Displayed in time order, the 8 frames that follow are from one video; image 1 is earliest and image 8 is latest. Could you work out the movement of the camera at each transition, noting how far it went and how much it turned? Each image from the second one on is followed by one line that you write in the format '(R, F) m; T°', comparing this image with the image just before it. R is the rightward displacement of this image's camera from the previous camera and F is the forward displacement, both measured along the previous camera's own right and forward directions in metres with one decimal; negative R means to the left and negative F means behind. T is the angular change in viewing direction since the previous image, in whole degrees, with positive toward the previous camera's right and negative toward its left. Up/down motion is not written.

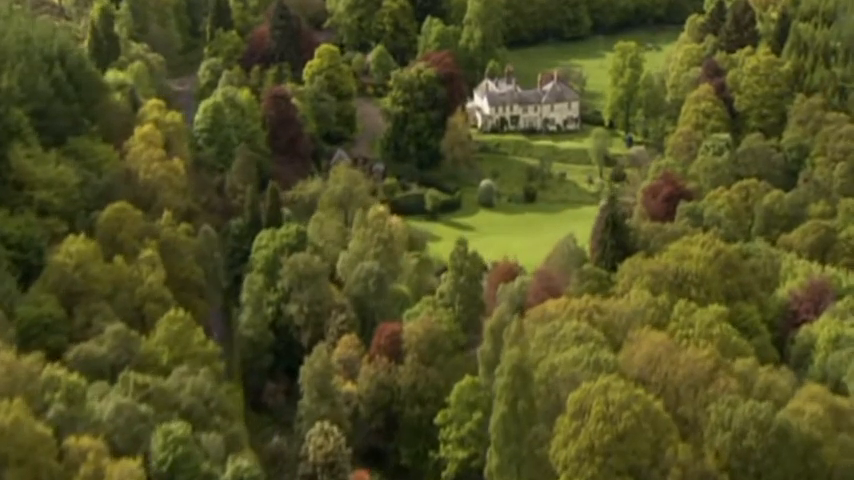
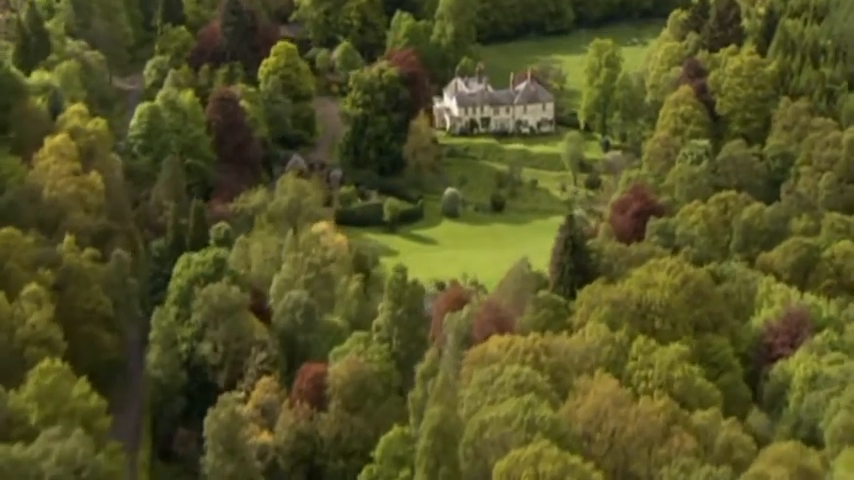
(+3.1, +6.8) m; 0°
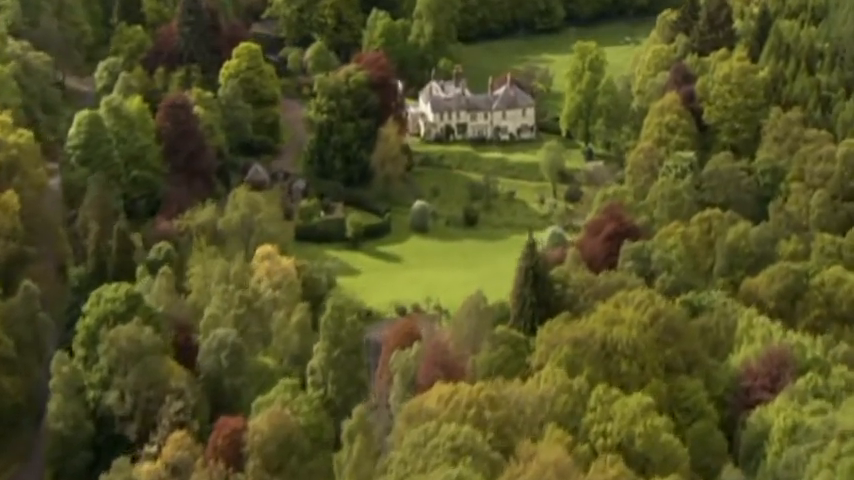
(+2.9, +6.3) m; 0°
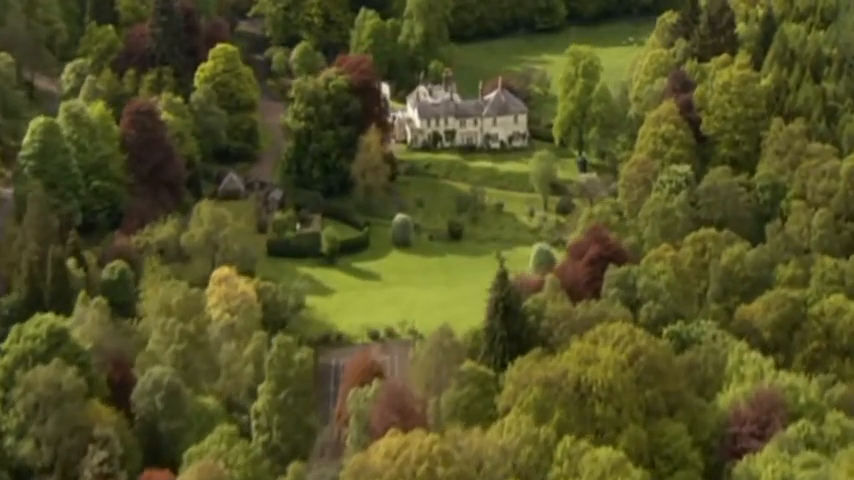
(+2.3, +5.1) m; -1°
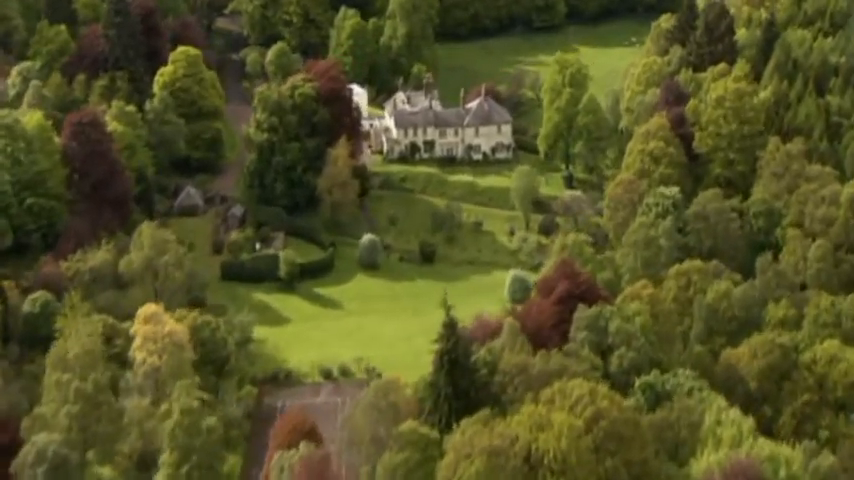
(+3.2, +6.7) m; -1°
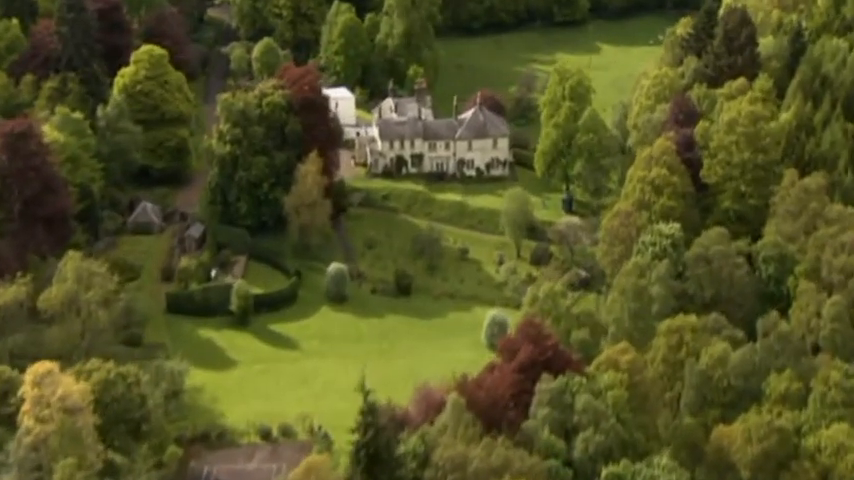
(+4.4, +9.1) m; -2°
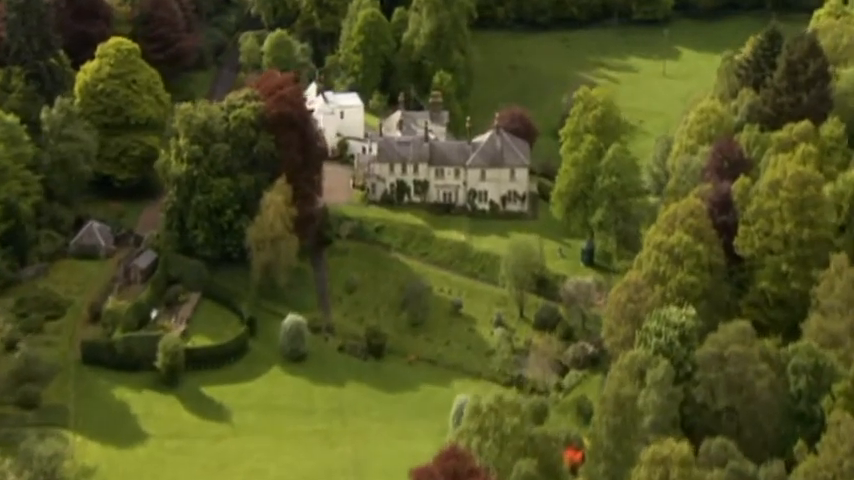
(+6.8, +13.2) m; -5°
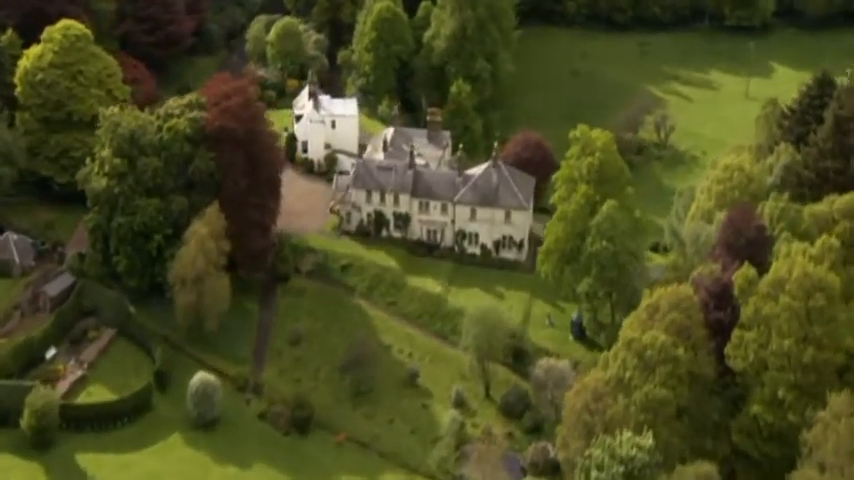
(+7.8, +11.9) m; -6°
